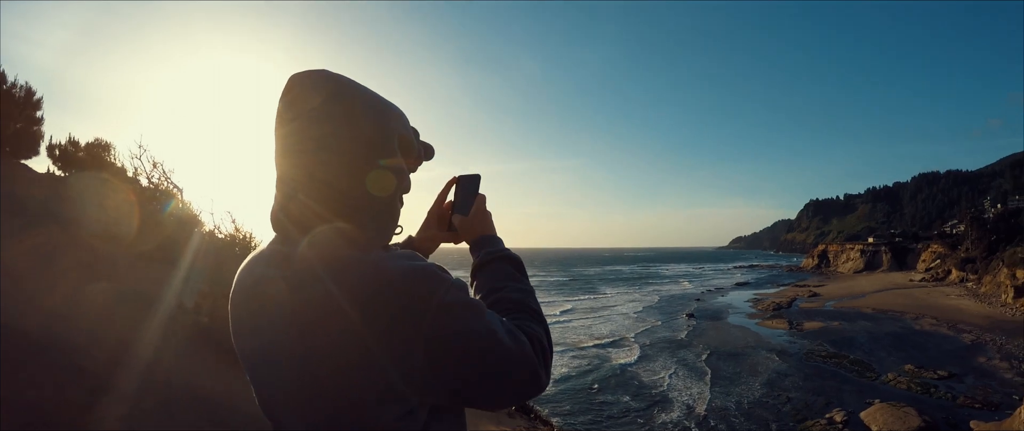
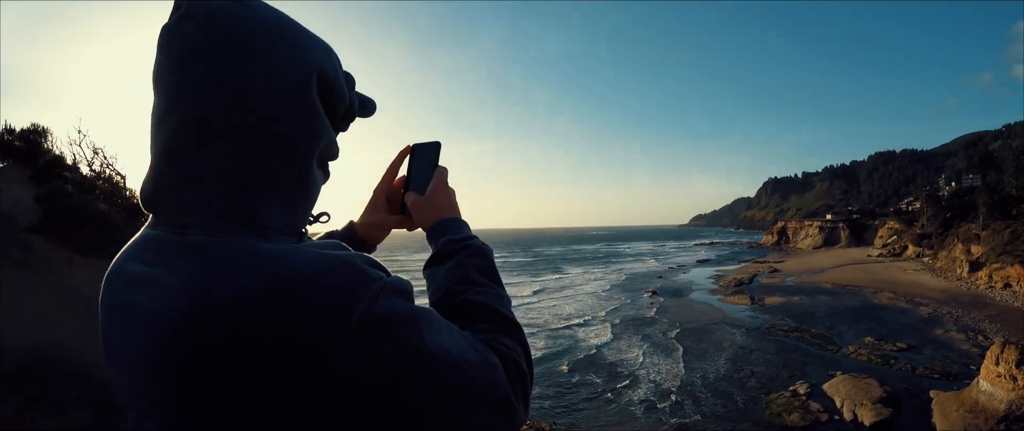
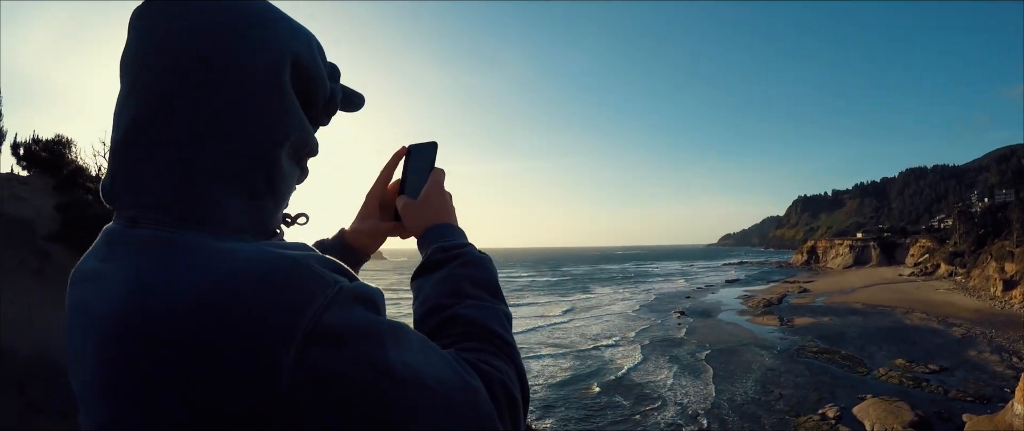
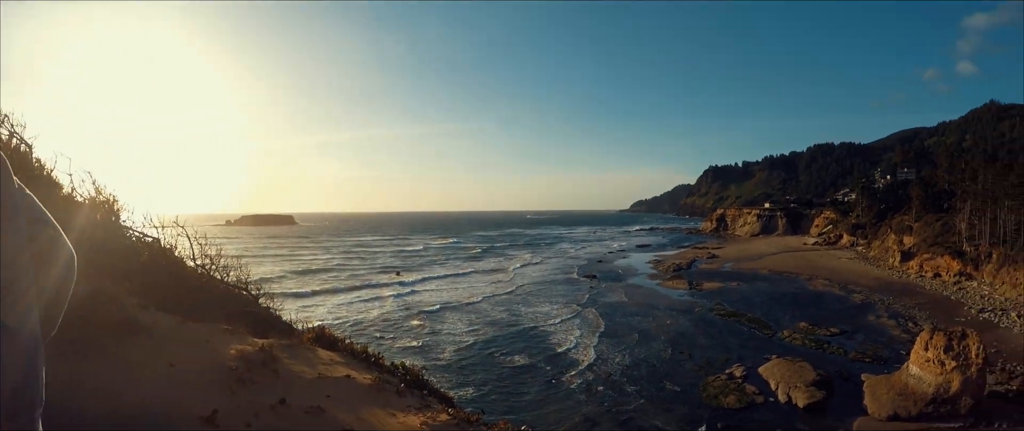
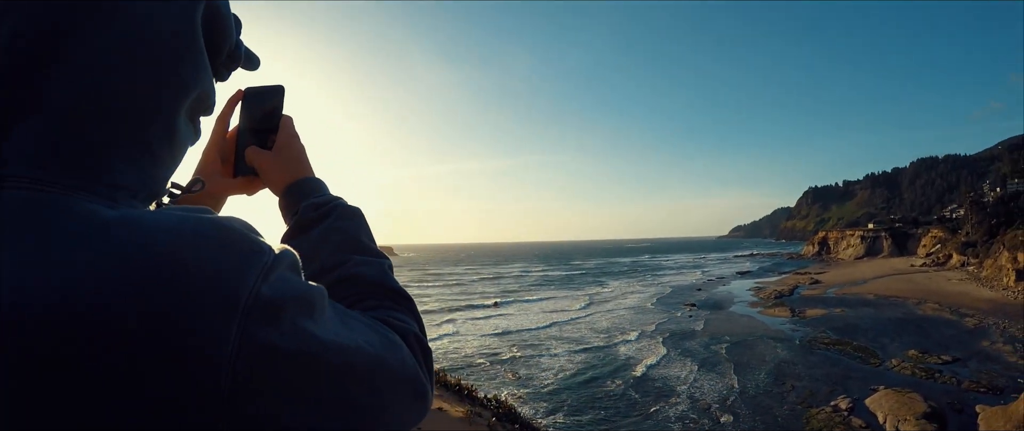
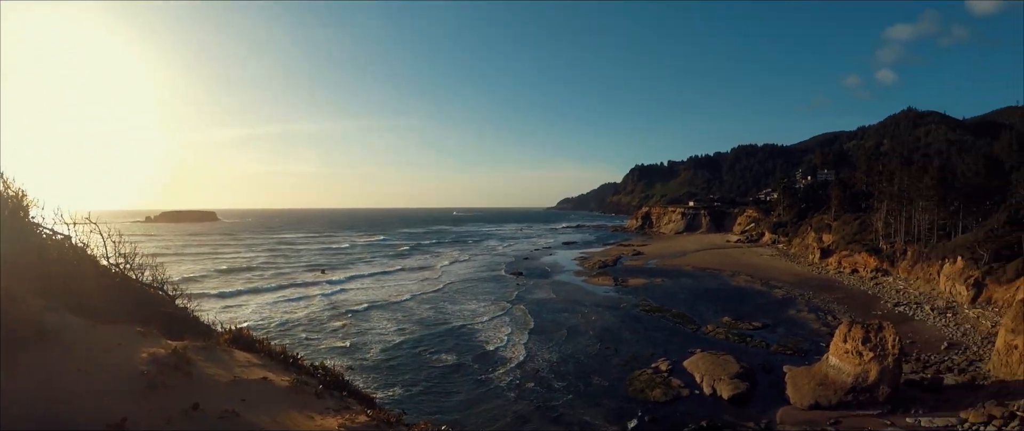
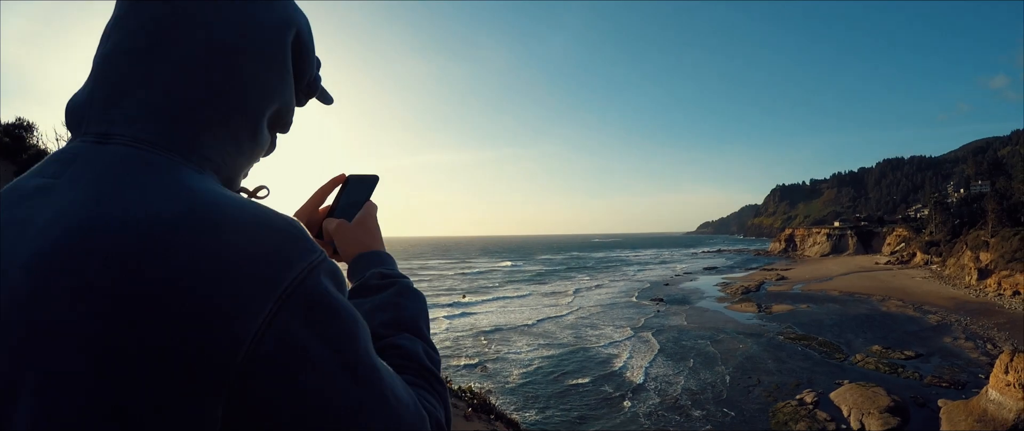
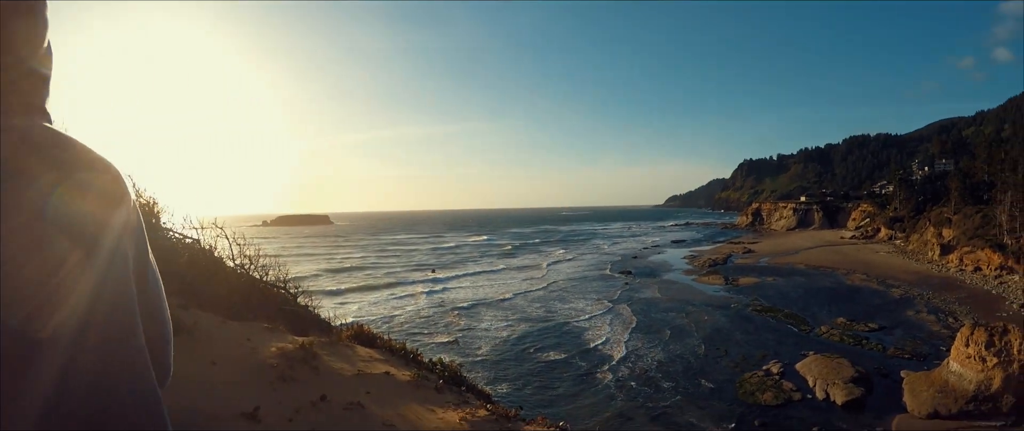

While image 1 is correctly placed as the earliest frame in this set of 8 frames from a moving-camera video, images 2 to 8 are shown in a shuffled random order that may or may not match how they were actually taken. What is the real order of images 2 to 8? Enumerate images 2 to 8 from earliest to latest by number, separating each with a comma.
2, 3, 5, 7, 8, 4, 6
